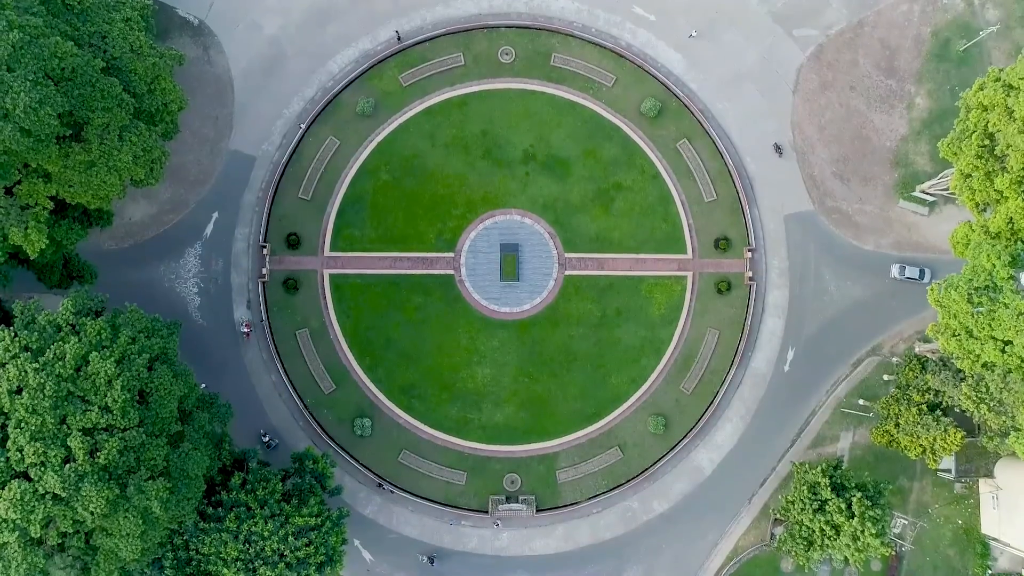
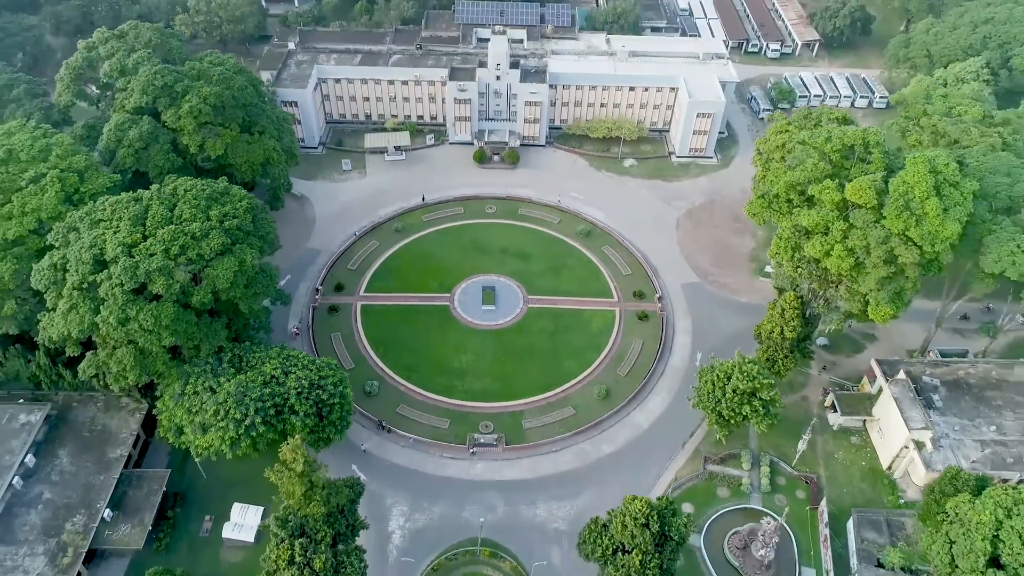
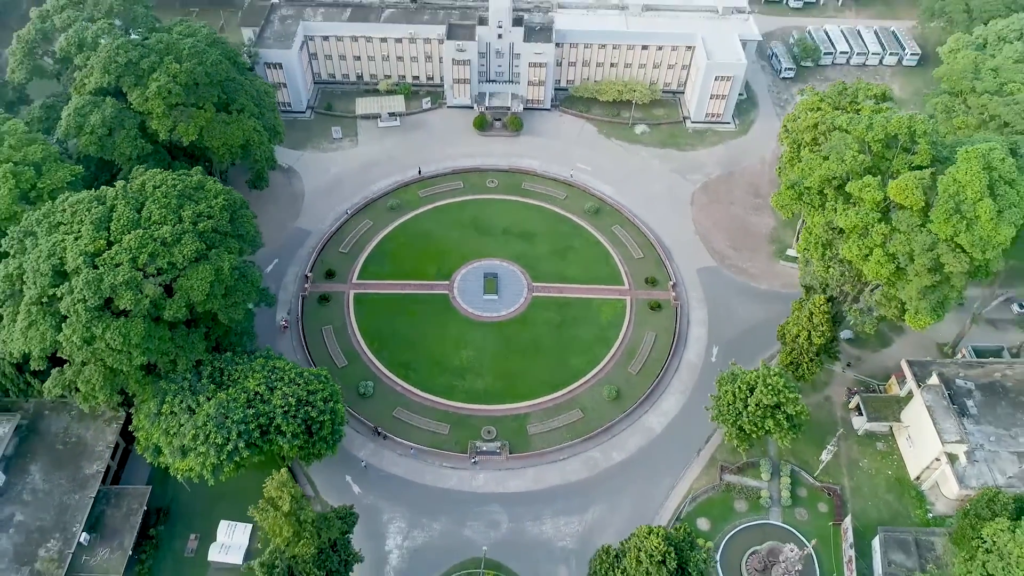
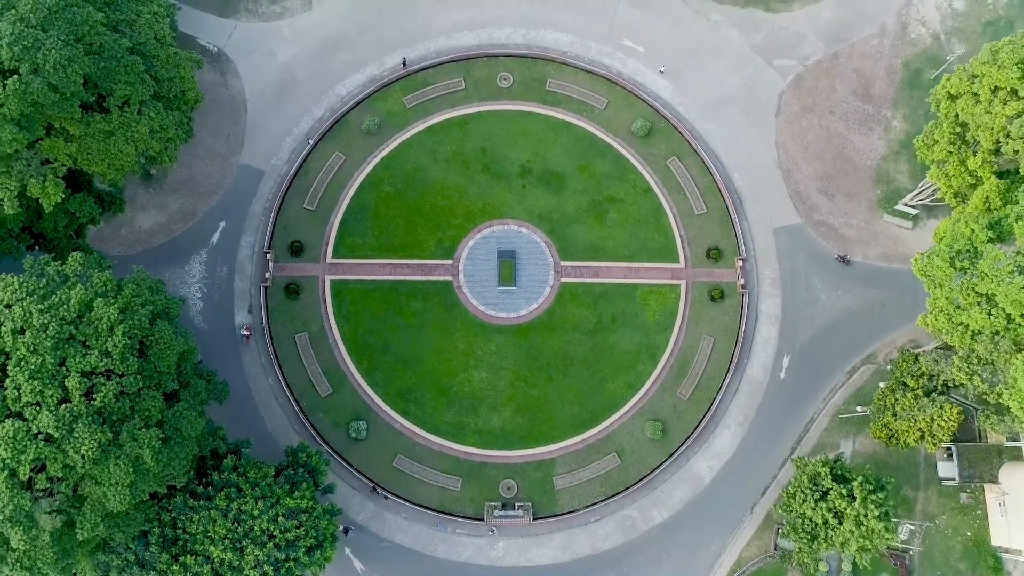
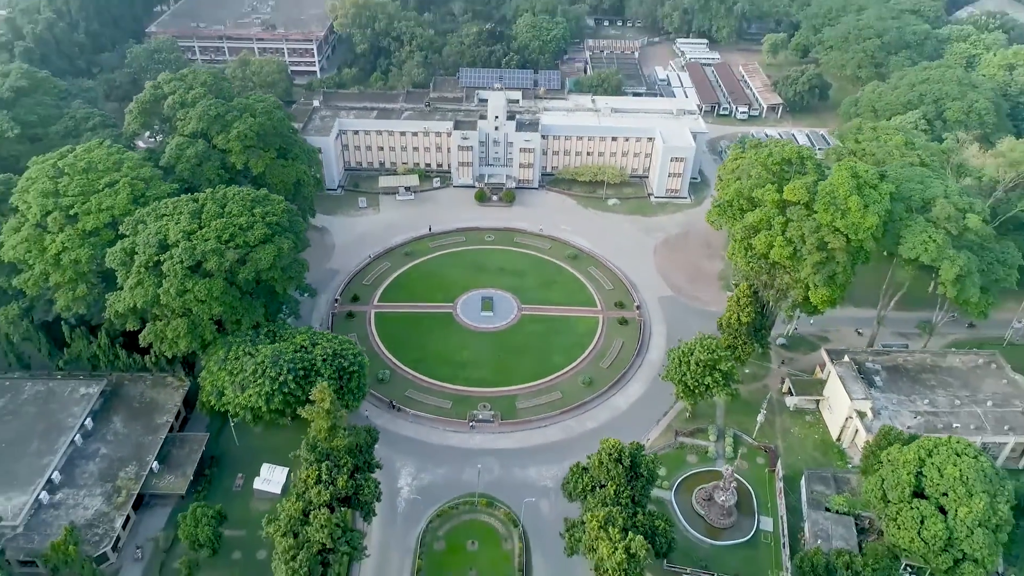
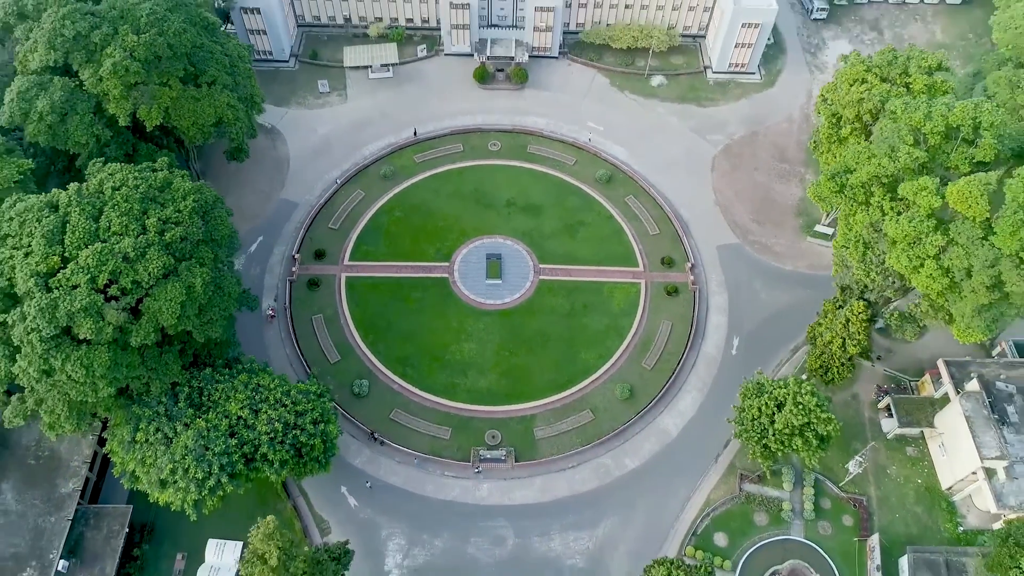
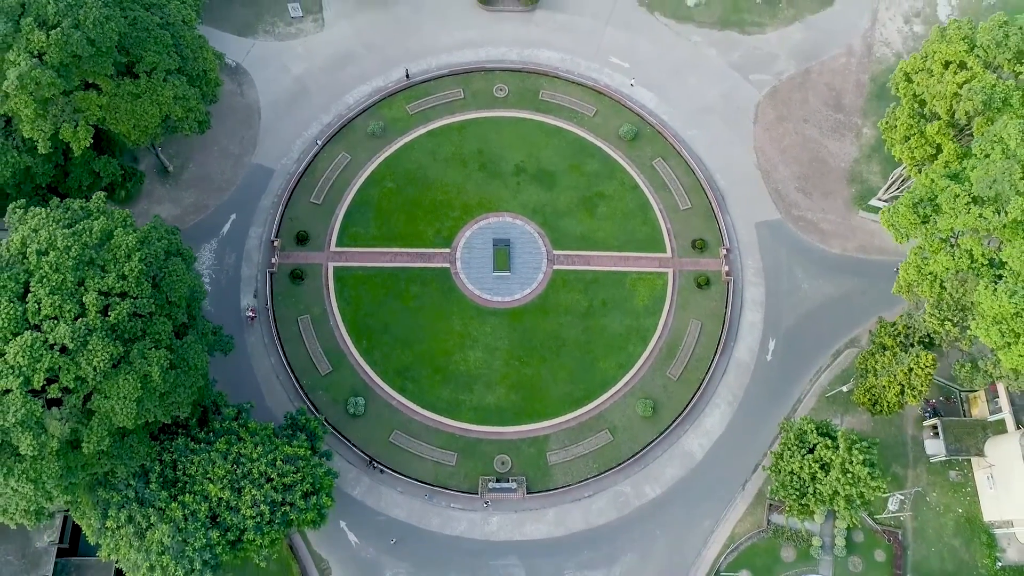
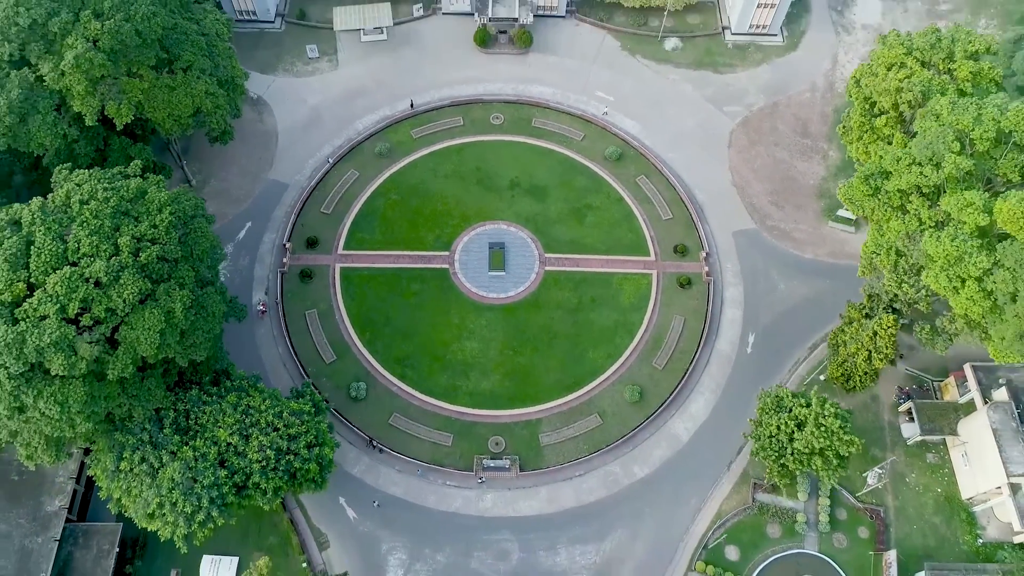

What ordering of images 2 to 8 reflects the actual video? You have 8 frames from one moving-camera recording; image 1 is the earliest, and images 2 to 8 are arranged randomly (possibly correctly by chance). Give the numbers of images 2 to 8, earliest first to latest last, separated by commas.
4, 7, 8, 6, 3, 2, 5
